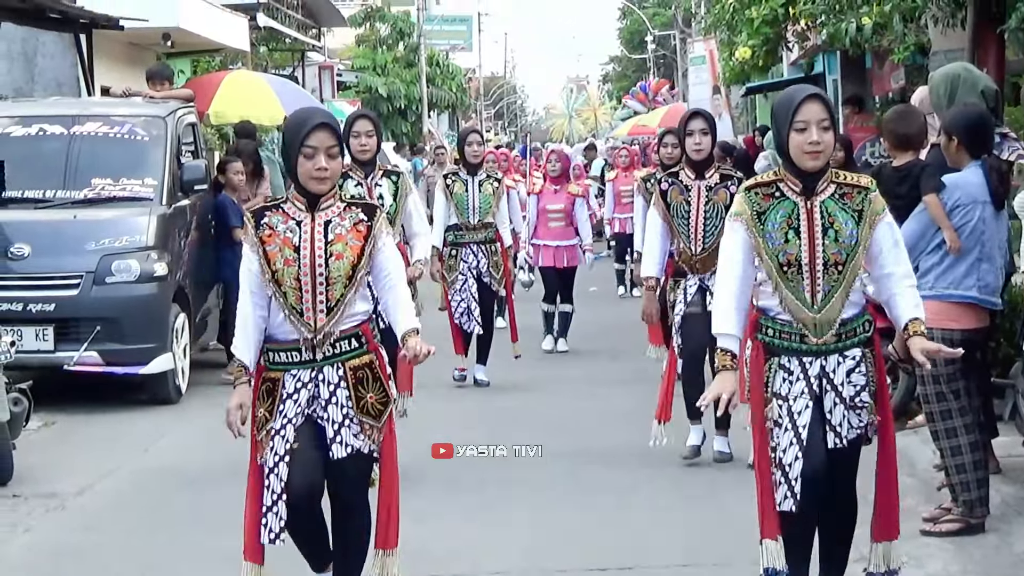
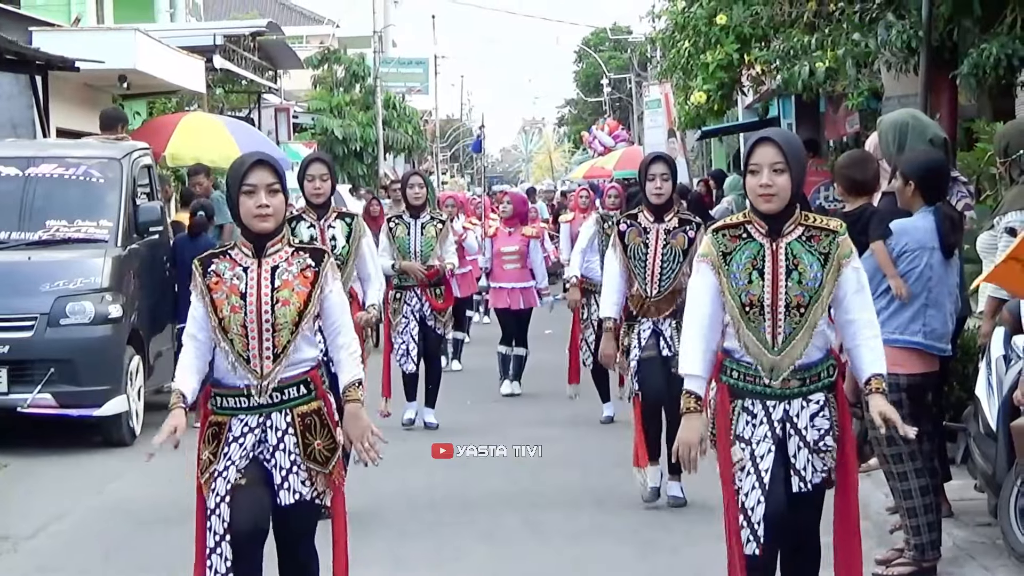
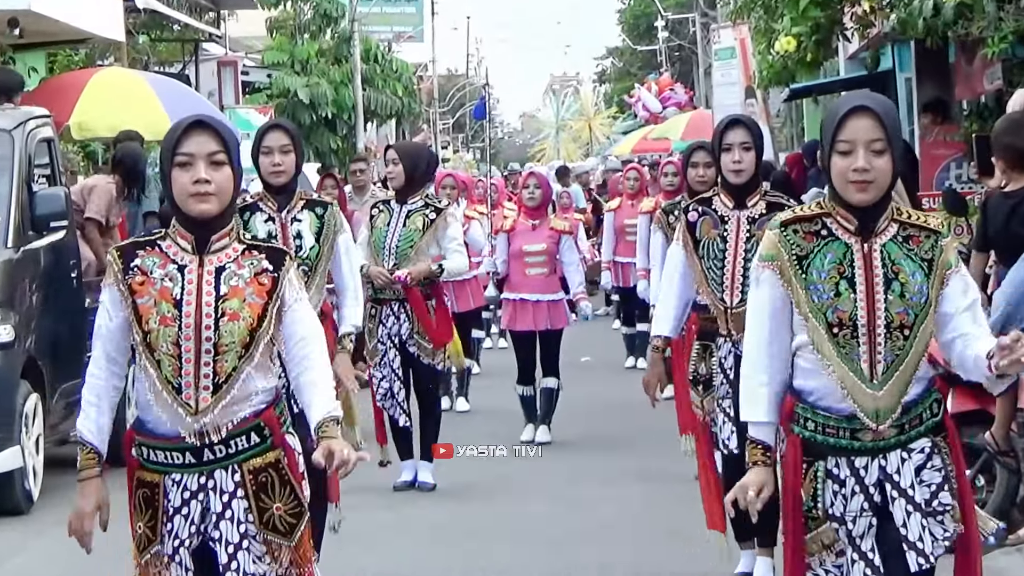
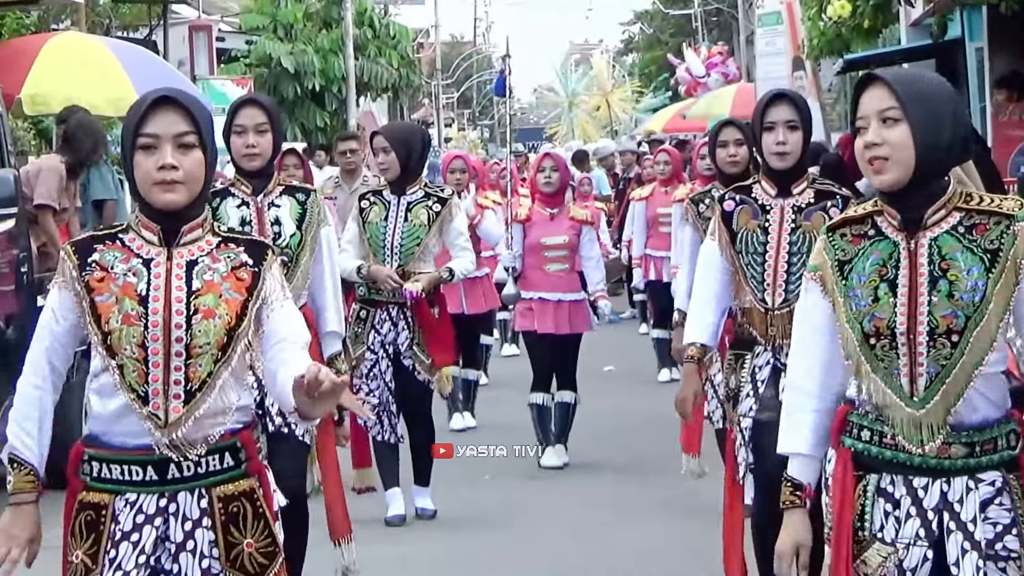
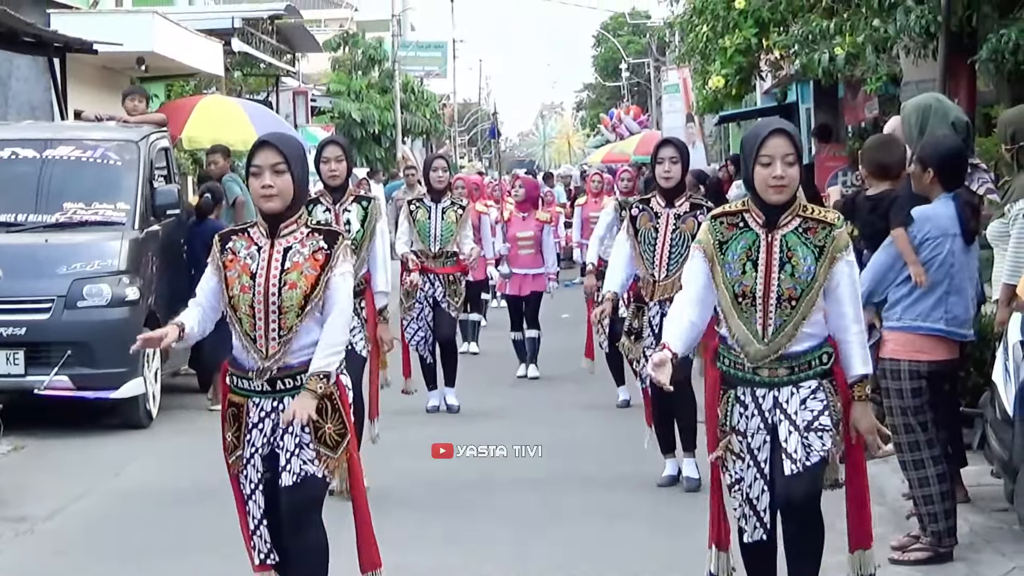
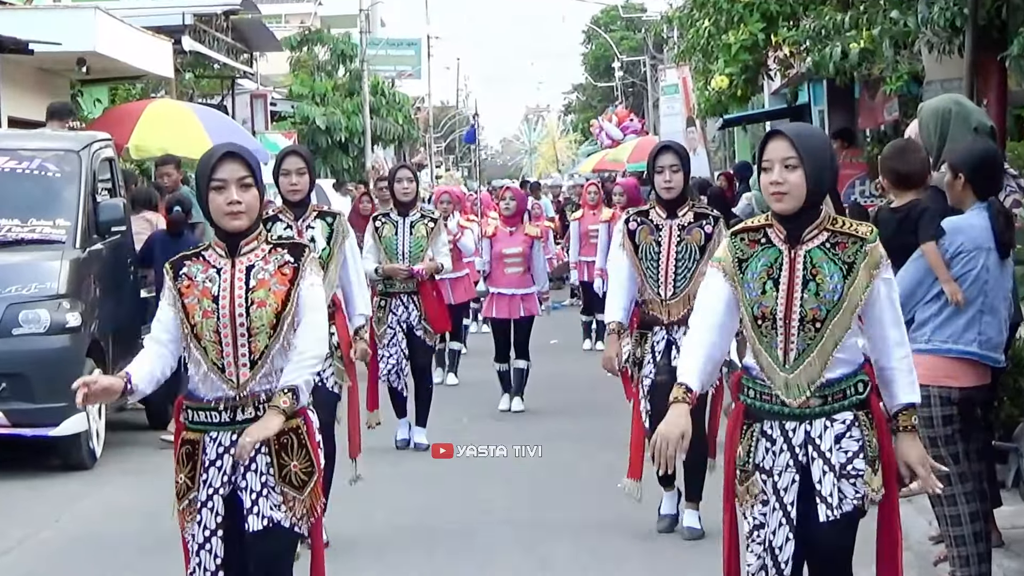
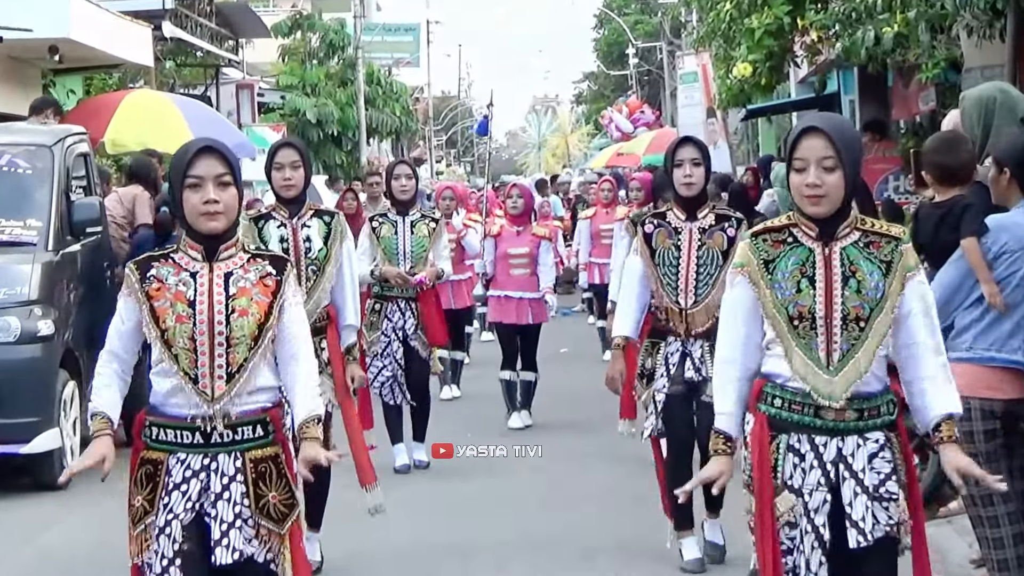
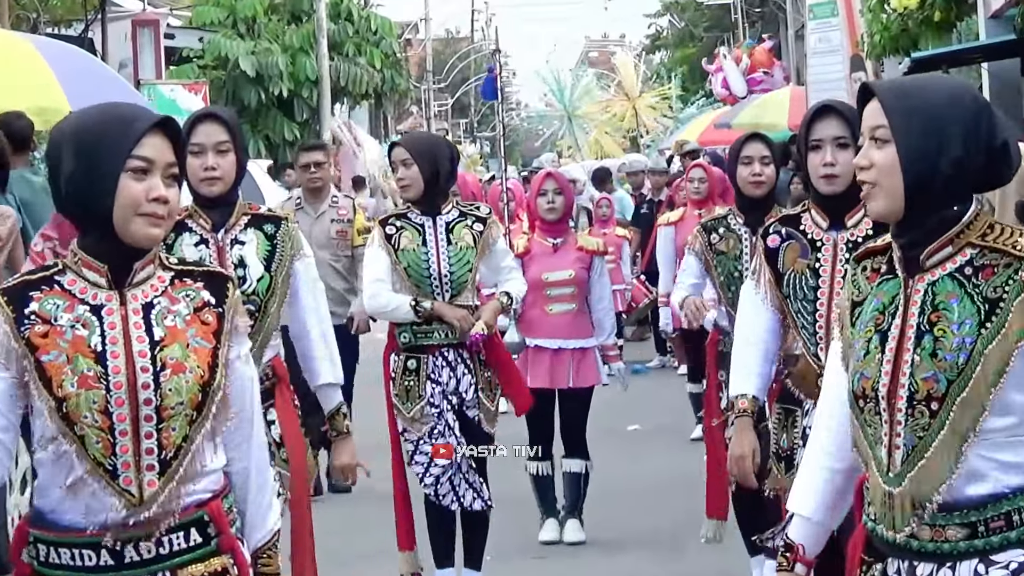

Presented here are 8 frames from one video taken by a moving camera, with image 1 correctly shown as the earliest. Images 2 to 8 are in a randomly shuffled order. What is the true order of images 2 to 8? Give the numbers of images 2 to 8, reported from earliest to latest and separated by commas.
5, 2, 6, 7, 3, 4, 8
